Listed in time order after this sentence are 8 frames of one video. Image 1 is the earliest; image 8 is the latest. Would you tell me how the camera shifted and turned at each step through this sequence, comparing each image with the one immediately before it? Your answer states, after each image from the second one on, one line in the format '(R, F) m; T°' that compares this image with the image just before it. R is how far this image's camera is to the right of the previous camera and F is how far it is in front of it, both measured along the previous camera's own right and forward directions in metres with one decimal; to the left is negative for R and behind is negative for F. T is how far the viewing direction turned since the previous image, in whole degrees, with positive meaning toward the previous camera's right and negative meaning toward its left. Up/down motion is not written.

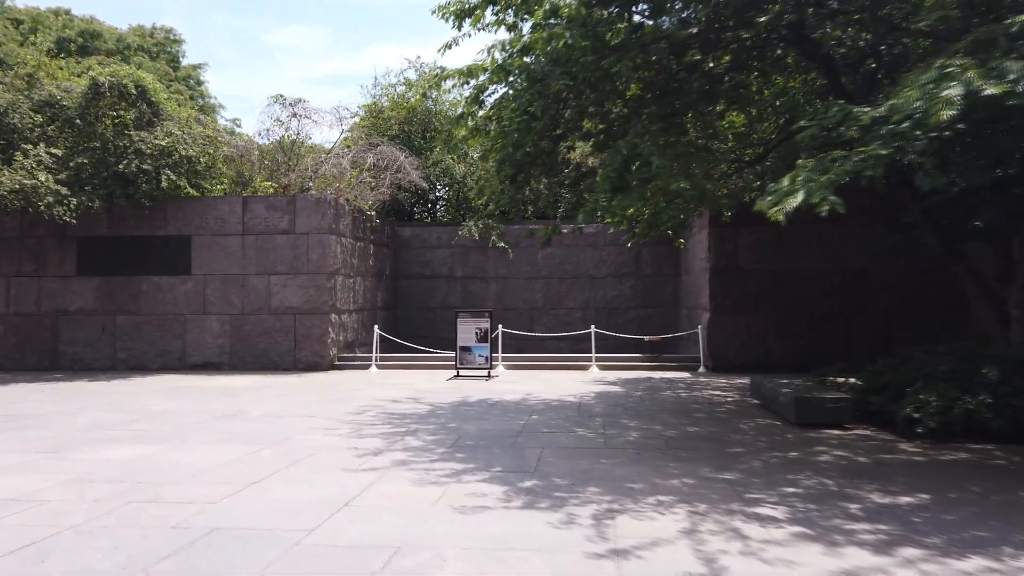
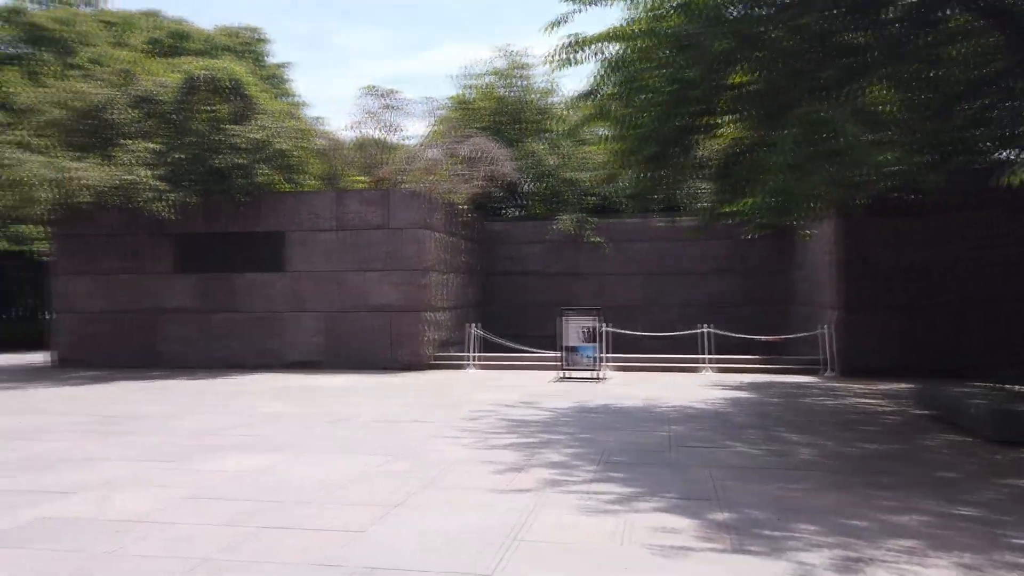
(-0.9, +1.0) m; -5°
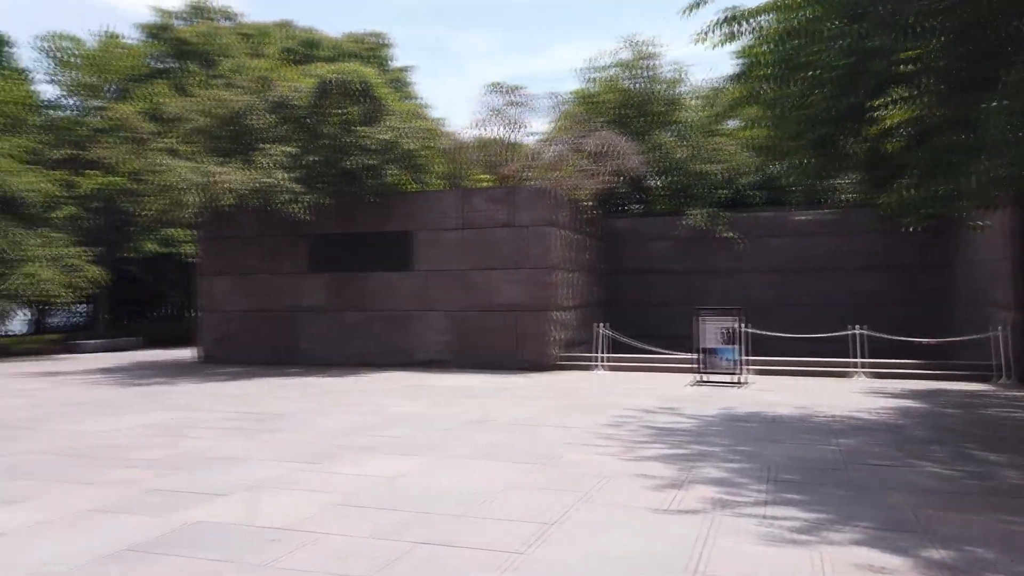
(-0.4, +0.5) m; -9°
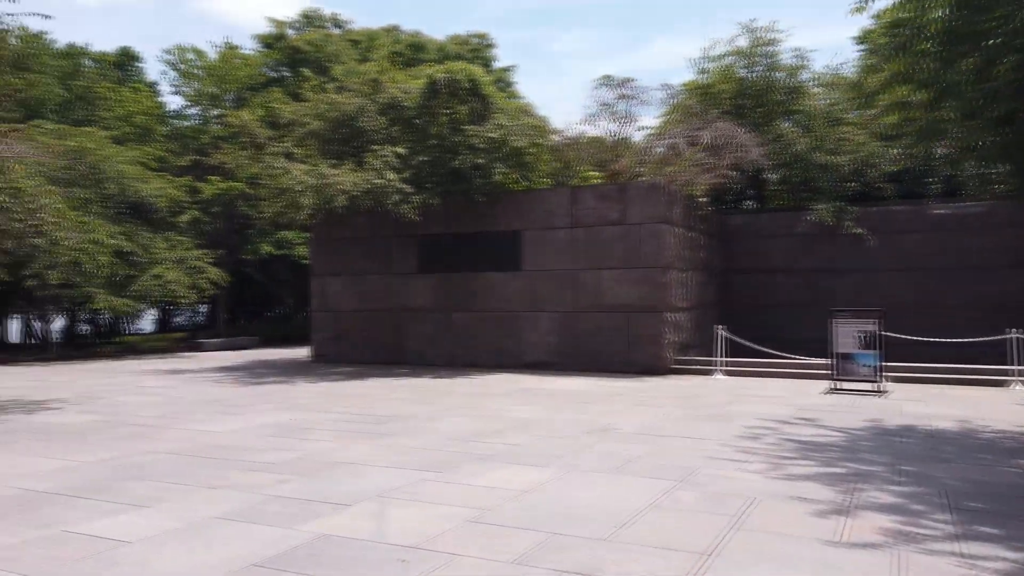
(-0.3, +0.5) m; -7°
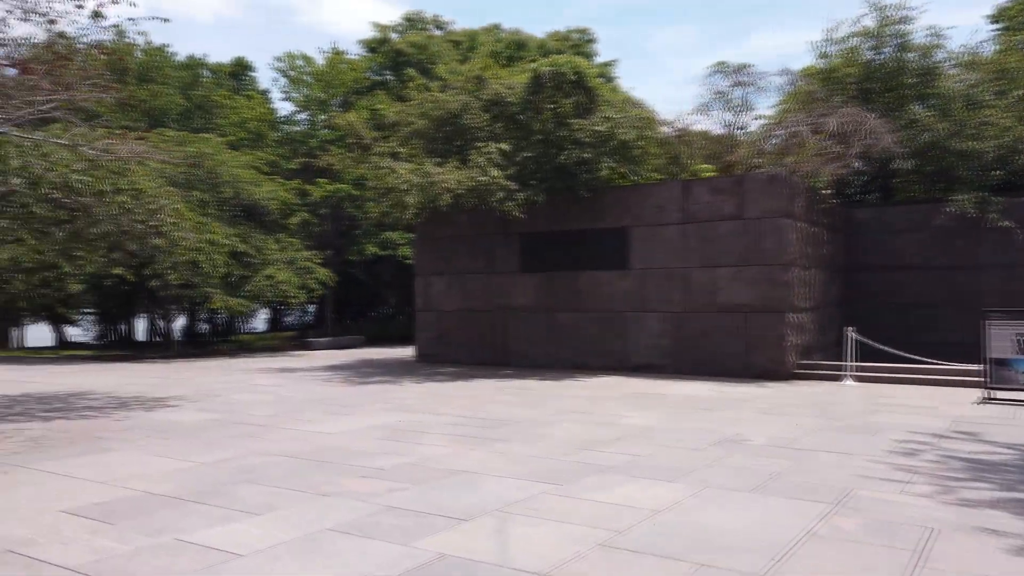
(-0.3, +0.6) m; -7°
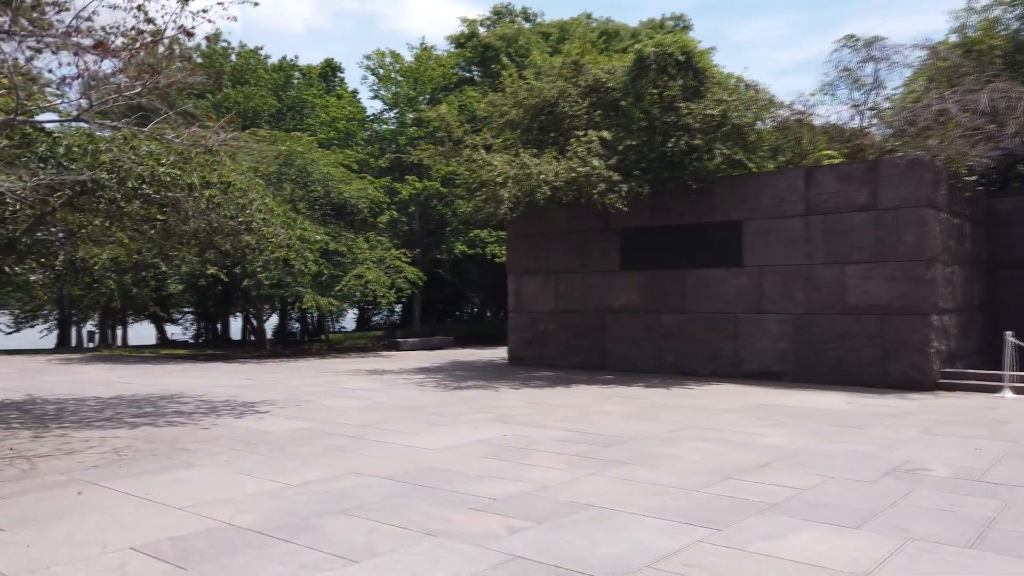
(-0.4, +1.1) m; -6°
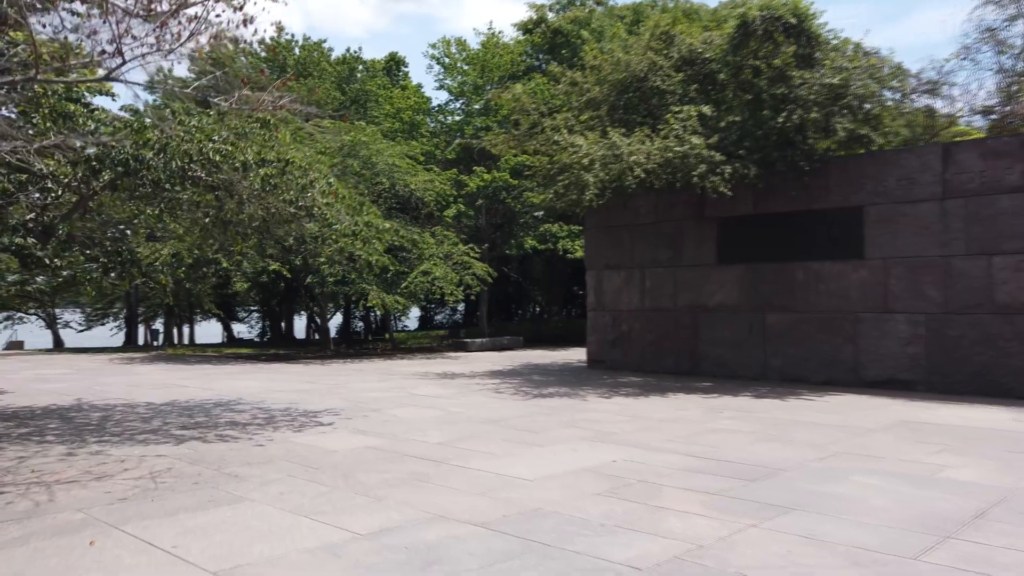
(-0.5, +1.7) m; -5°
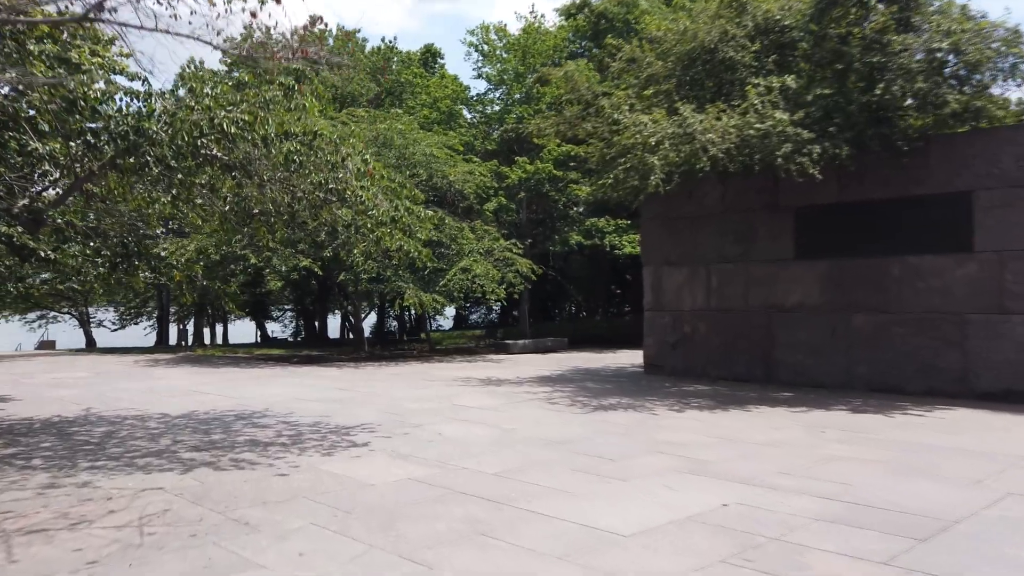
(-0.4, +1.6) m; -2°
